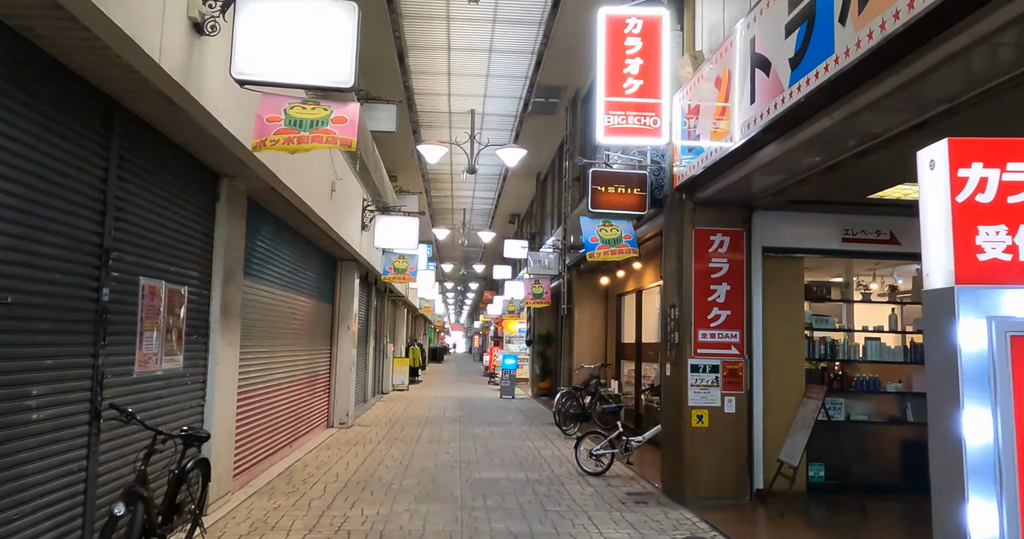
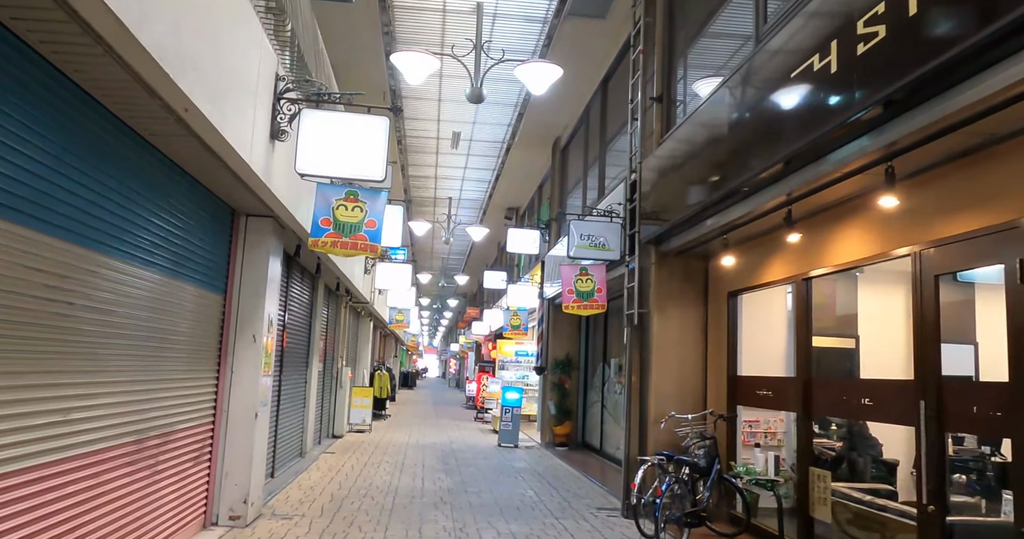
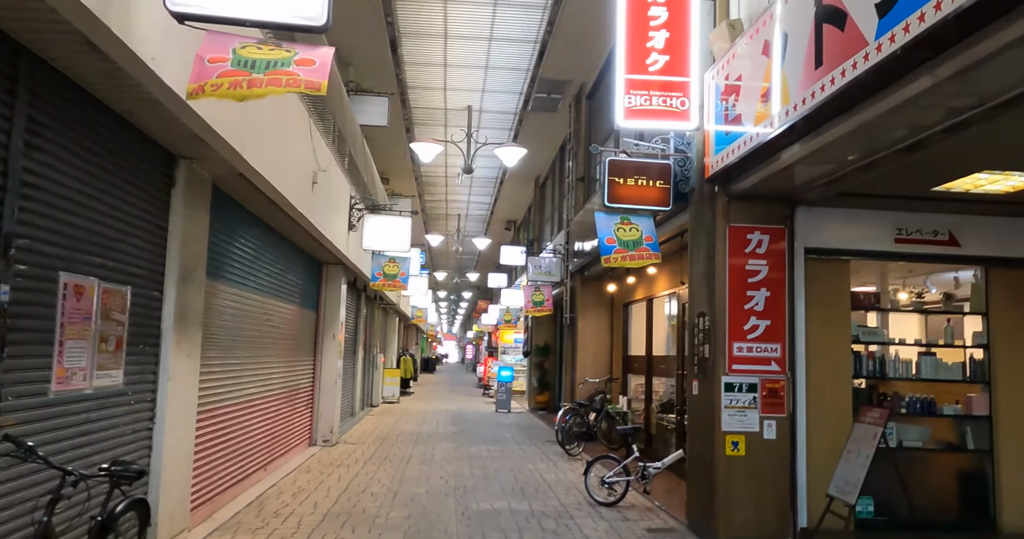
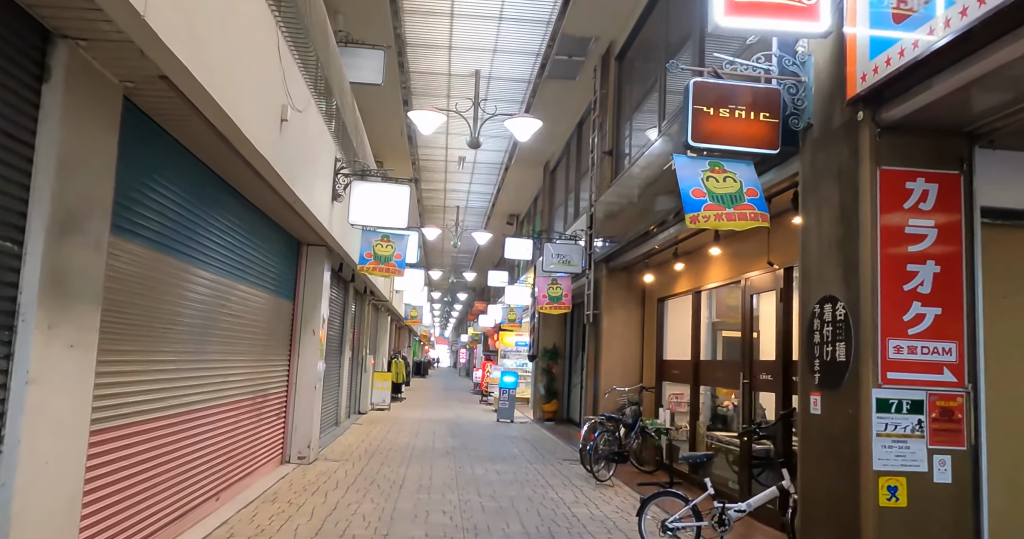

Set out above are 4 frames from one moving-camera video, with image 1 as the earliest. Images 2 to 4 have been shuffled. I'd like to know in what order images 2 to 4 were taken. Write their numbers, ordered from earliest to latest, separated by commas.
3, 4, 2
